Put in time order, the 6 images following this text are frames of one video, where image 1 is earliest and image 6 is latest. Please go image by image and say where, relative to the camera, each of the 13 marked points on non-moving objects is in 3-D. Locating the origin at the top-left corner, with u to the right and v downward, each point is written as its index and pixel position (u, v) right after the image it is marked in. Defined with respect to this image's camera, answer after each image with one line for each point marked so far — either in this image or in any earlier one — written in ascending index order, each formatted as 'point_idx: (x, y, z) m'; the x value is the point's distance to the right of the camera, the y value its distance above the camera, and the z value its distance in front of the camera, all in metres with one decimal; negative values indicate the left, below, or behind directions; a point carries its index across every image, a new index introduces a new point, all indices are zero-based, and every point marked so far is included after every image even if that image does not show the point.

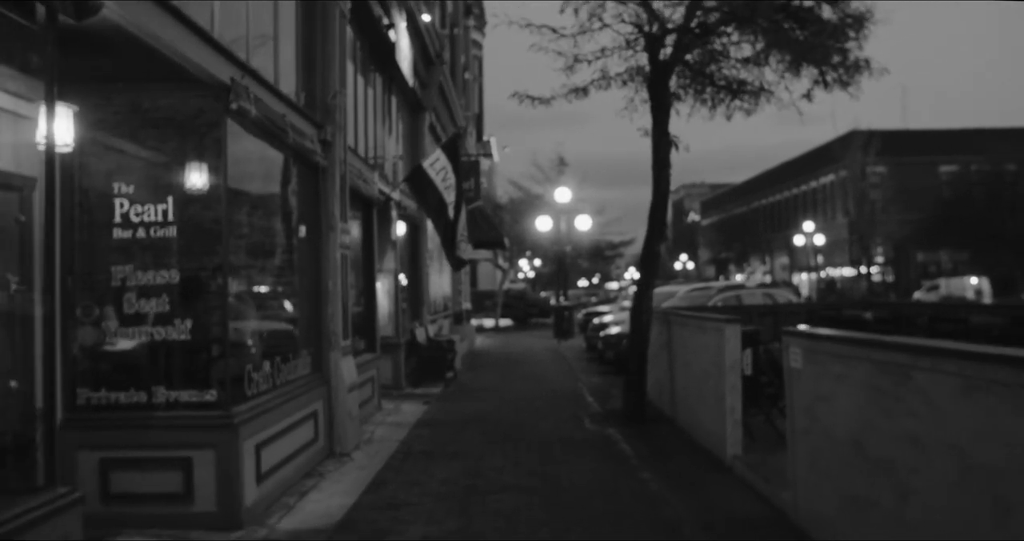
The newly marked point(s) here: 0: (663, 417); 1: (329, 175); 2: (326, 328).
0: (+2.0, -1.9, +13.6) m
1: (-1.9, +1.0, +10.8) m
2: (-1.9, -0.6, +10.5) m
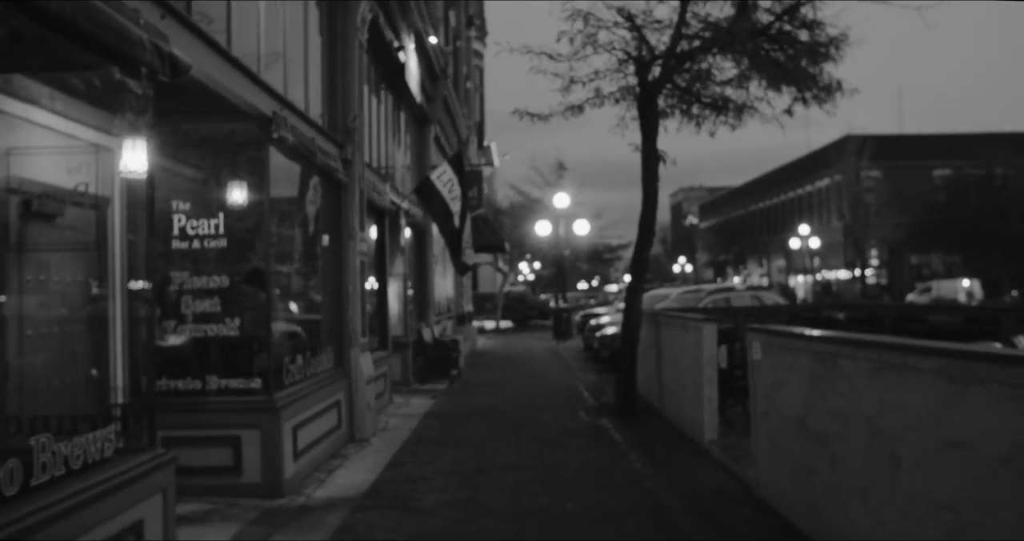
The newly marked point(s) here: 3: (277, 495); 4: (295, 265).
0: (+2.0, -2.0, +14.9) m
1: (-1.9, +0.9, +12.0) m
2: (-1.9, -0.7, +11.7) m
3: (-2.0, -1.9, +8.7) m
4: (-2.1, +0.1, +10.1) m
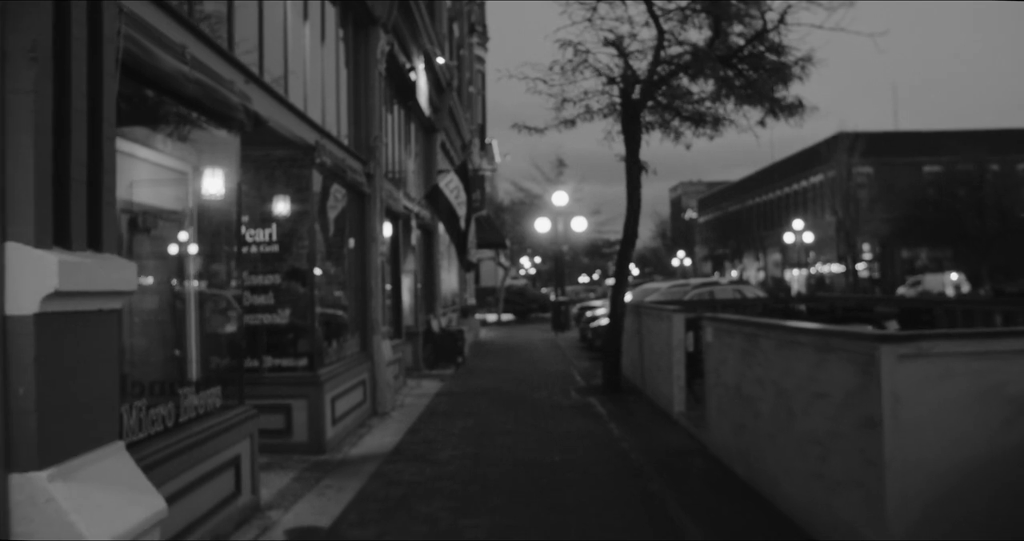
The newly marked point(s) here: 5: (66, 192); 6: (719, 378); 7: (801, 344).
0: (+2.0, -1.9, +16.8) m
1: (-1.9, +1.0, +14.0) m
2: (-1.9, -0.6, +13.7) m
3: (-2.0, -1.9, +10.6) m
4: (-2.2, +0.1, +12.1) m
5: (-1.7, +0.3, +4.0) m
6: (+2.0, -1.0, +10.0) m
7: (+2.0, -0.5, +7.1) m
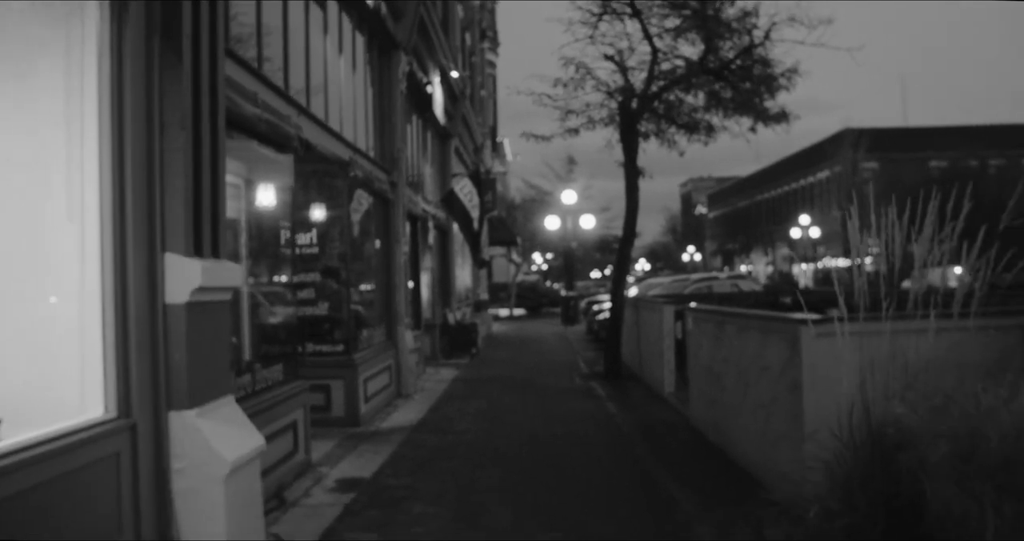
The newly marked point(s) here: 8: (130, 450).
0: (+2.2, -1.9, +18.5) m
1: (-1.8, +1.0, +15.6) m
2: (-1.8, -0.6, +15.4) m
3: (-1.9, -1.8, +12.3) m
4: (-2.0, +0.1, +13.8) m
5: (-1.7, +0.3, +5.7) m
6: (+2.1, -1.0, +11.7) m
7: (+2.1, -0.5, +8.8) m
8: (-1.9, -0.9, +5.1) m
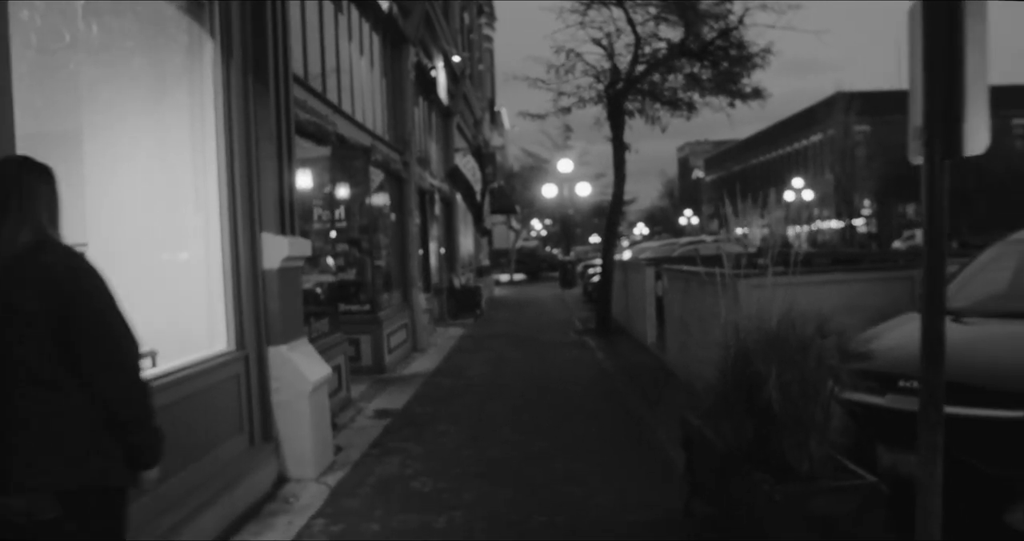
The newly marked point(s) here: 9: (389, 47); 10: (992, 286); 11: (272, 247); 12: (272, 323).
0: (+2.2, -1.2, +20.6) m
1: (-1.8, +1.5, +17.7) m
2: (-1.7, -0.1, +17.4) m
3: (-1.8, -1.4, +14.5) m
4: (-2.0, +0.5, +15.8) m
5: (-1.7, +0.5, +7.8) m
6: (+2.1, -0.5, +13.8) m
7: (+2.1, -0.1, +10.9) m
8: (-1.9, -0.7, +7.2) m
9: (-2.1, +3.8, +17.5) m
10: (+3.7, -0.1, +7.9) m
11: (-1.7, +0.2, +7.5) m
12: (-1.8, -0.4, +7.5) m
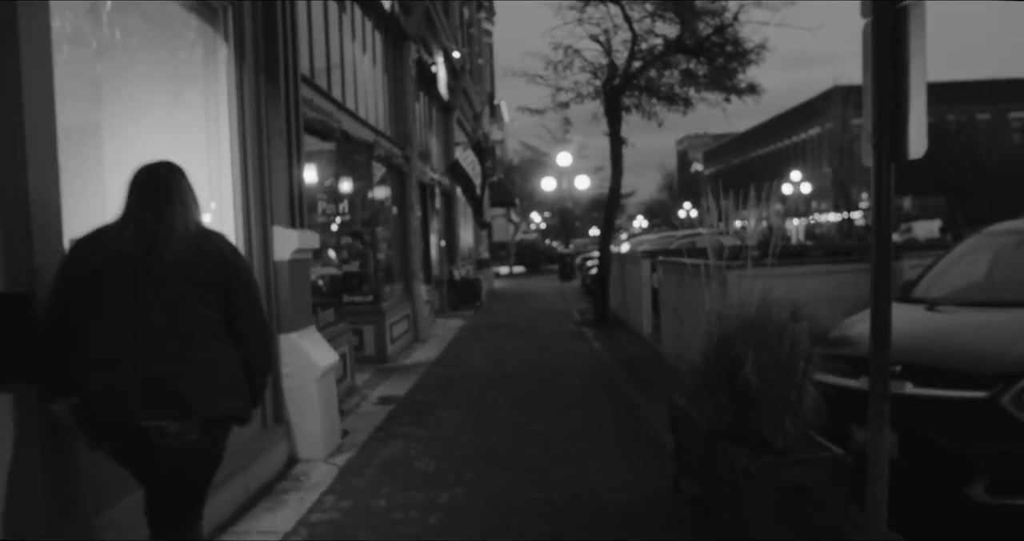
0: (+2.2, -1.0, +21.0) m
1: (-1.8, +1.6, +18.0) m
2: (-1.8, 0.0, +17.8) m
3: (-1.9, -1.3, +14.9) m
4: (-2.1, +0.7, +16.2) m
5: (-1.7, +0.6, +8.2) m
6: (+2.1, -0.4, +14.2) m
7: (+2.1, 0.0, +11.3) m
8: (-1.9, -0.7, +7.6) m
9: (-2.1, +3.9, +17.8) m
10: (+3.7, -0.1, +8.3) m
11: (-1.8, +0.2, +7.9) m
12: (-1.8, -0.3, +7.9) m
